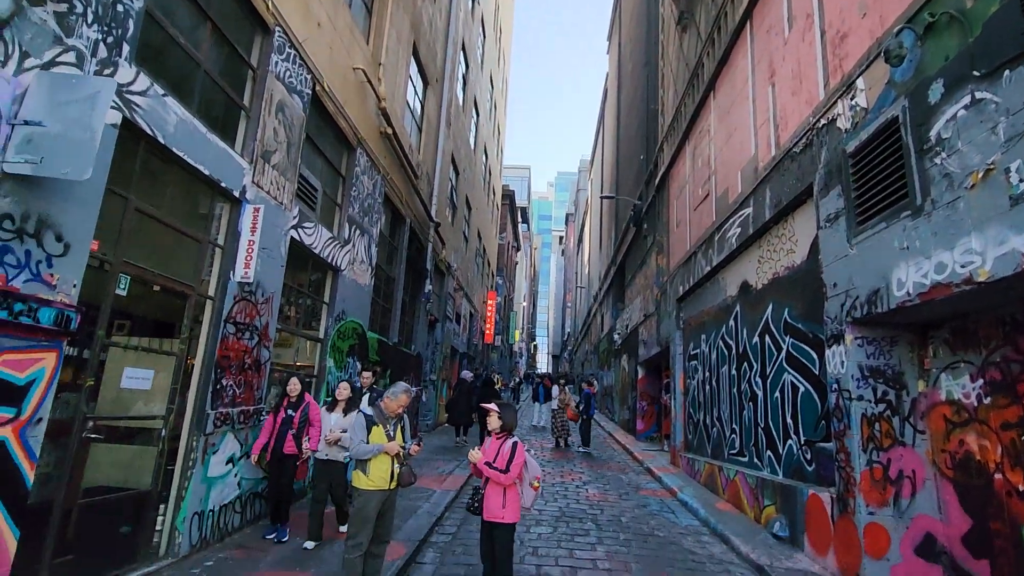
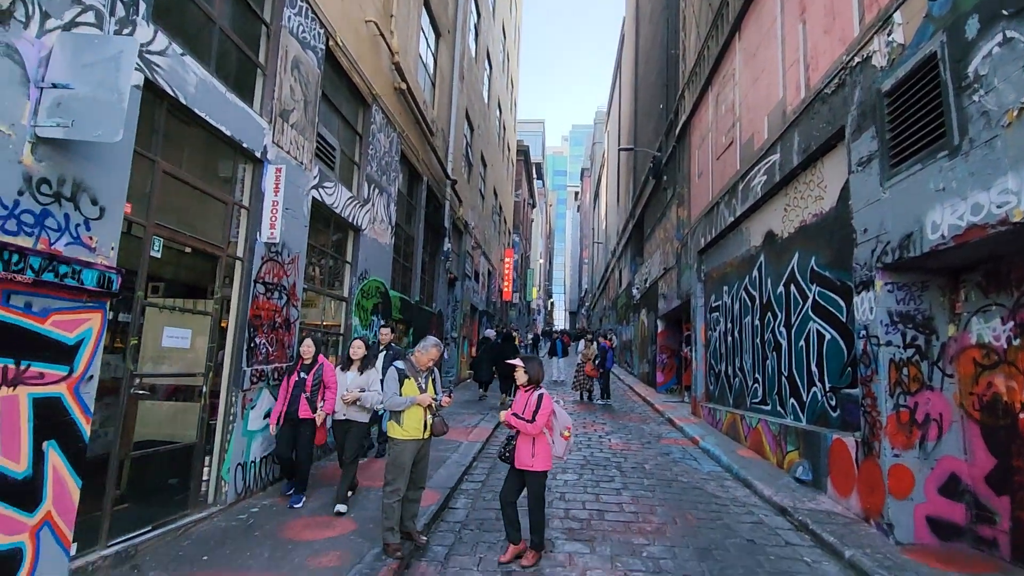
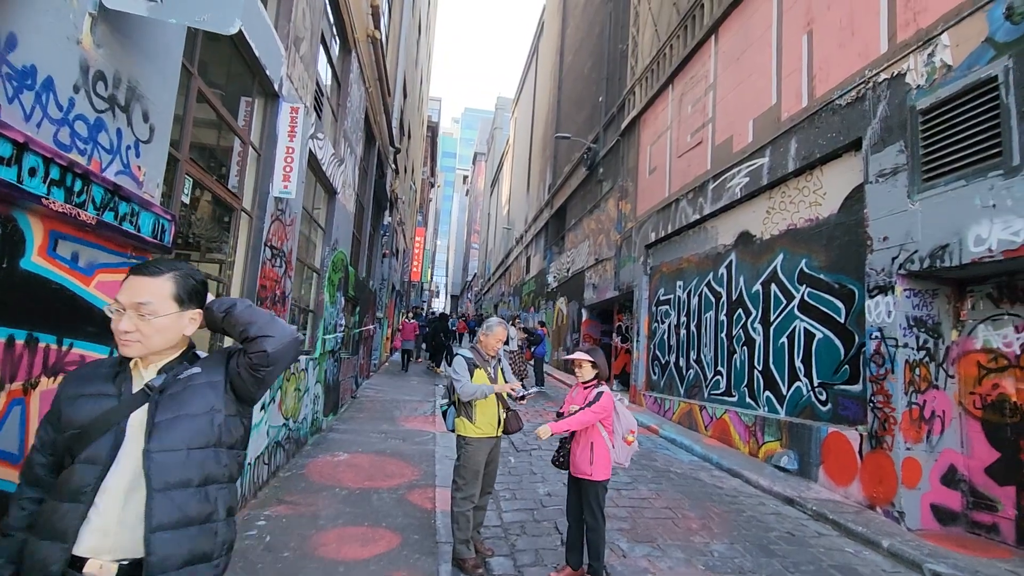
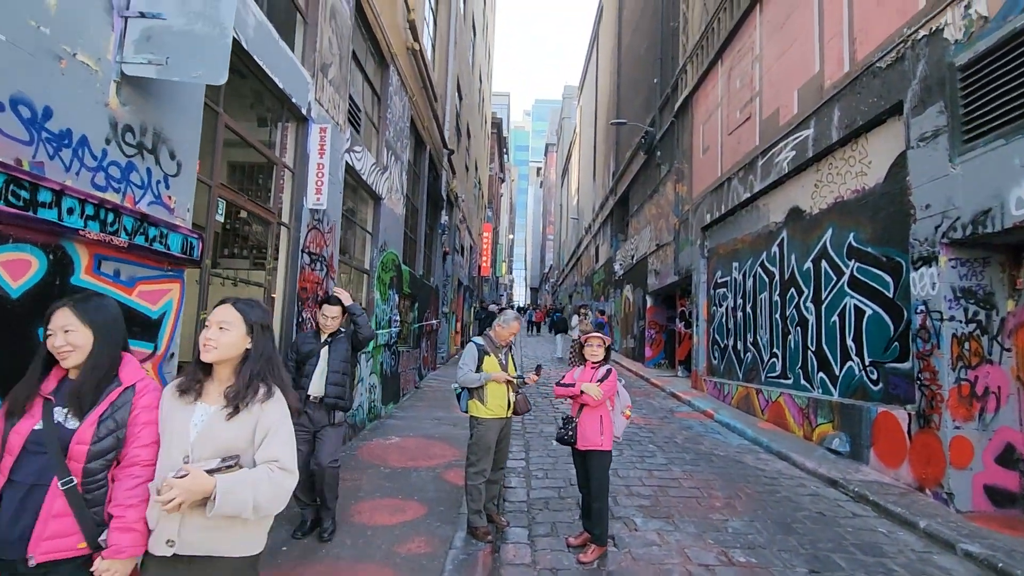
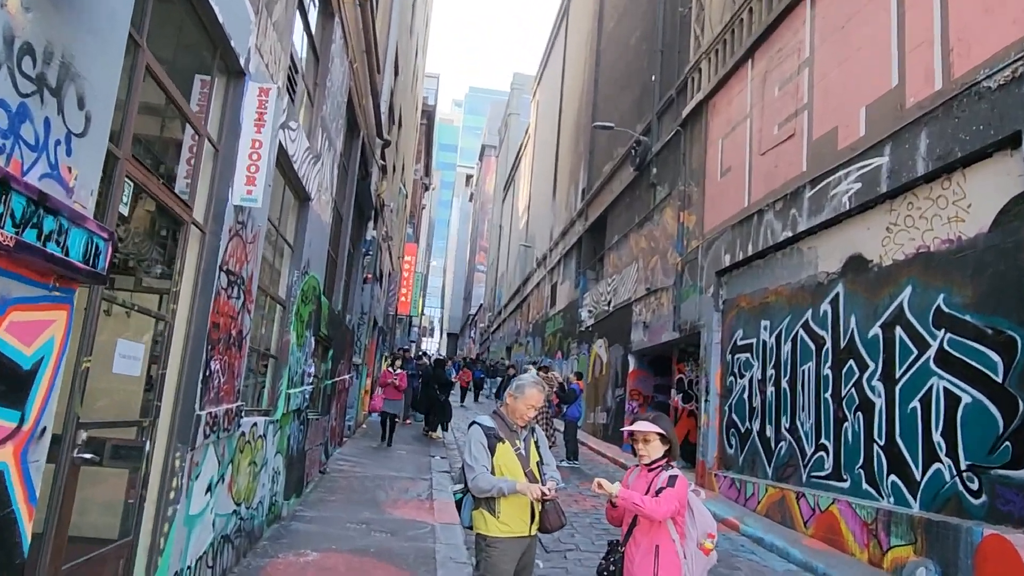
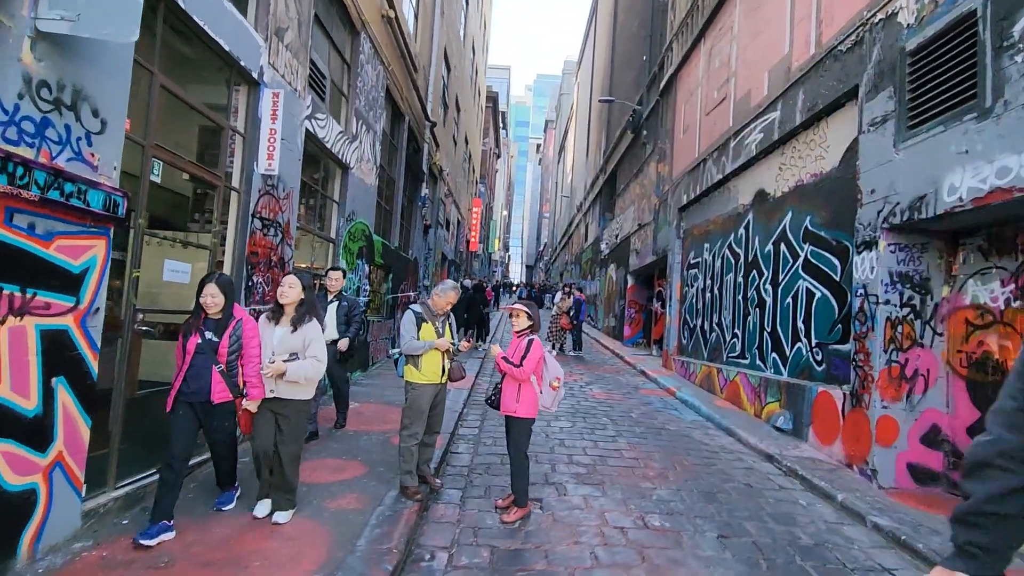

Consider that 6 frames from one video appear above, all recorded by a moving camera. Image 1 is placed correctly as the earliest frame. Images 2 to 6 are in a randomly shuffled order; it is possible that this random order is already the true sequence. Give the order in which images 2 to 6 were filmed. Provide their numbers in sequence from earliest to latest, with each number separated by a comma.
2, 6, 4, 3, 5
